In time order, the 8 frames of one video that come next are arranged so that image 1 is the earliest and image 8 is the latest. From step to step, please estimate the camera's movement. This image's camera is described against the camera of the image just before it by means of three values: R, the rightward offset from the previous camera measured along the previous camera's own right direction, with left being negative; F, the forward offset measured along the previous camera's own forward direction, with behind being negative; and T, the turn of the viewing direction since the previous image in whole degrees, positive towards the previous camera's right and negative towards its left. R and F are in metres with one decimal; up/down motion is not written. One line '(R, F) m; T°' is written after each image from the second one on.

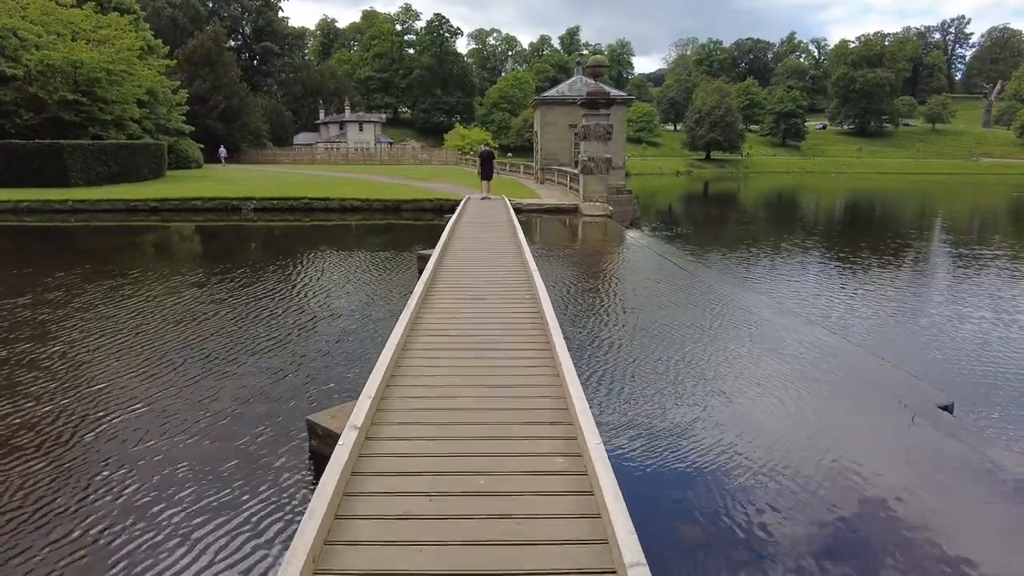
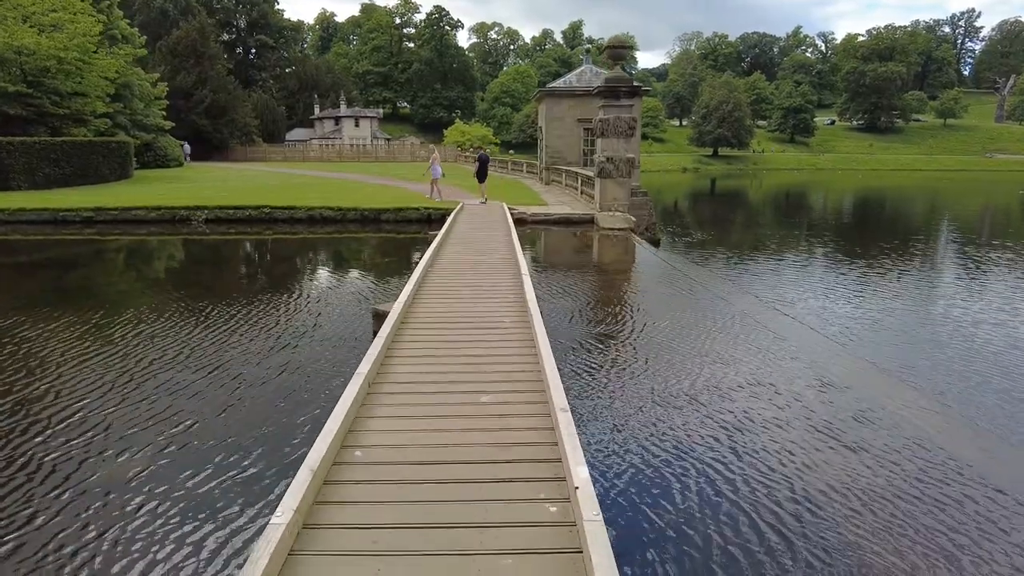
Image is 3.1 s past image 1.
(0.0, +2.0) m; 0°
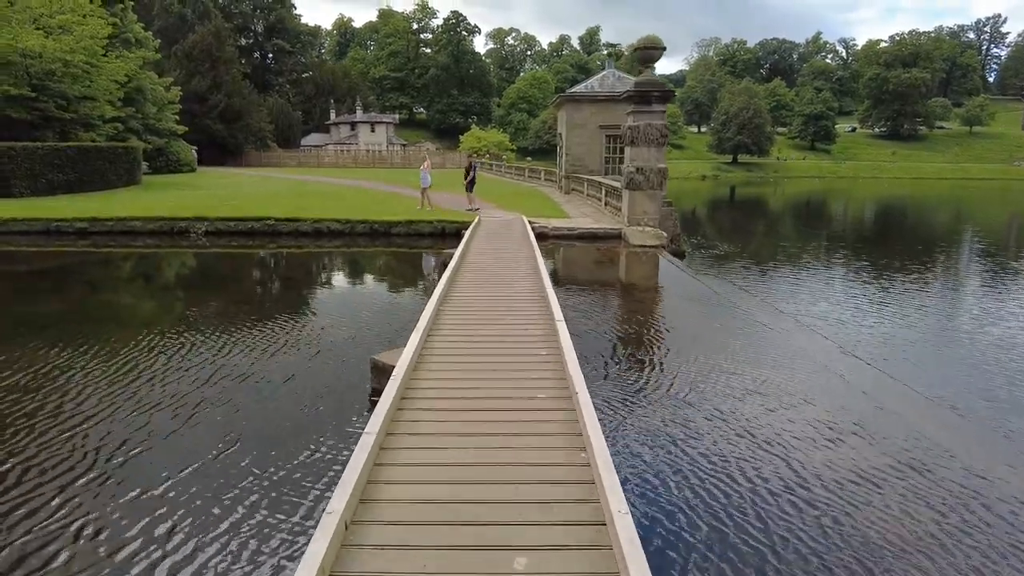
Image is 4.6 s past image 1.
(-0.1, +0.8) m; -1°
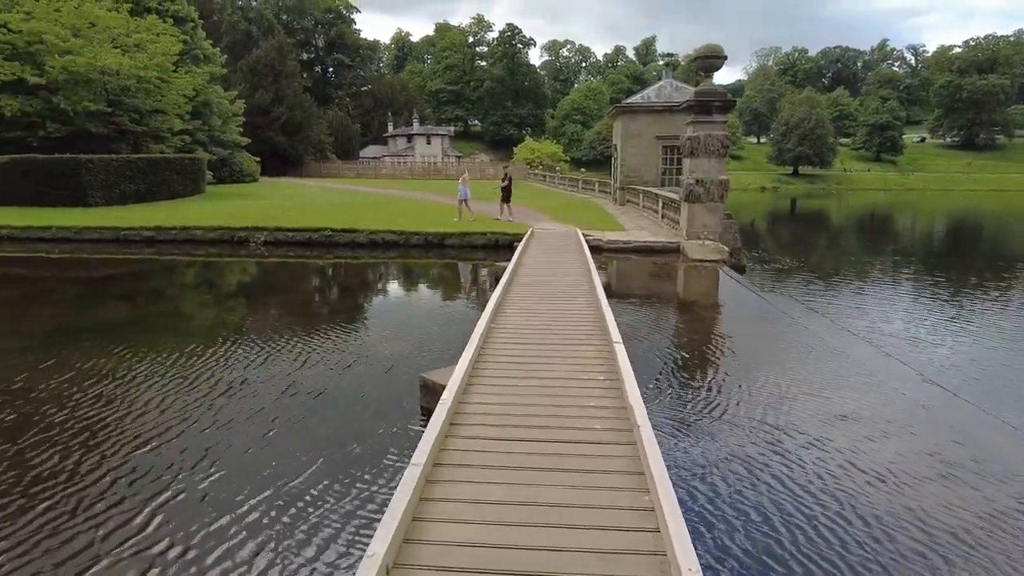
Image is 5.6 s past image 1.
(0.0, +0.1) m; -4°
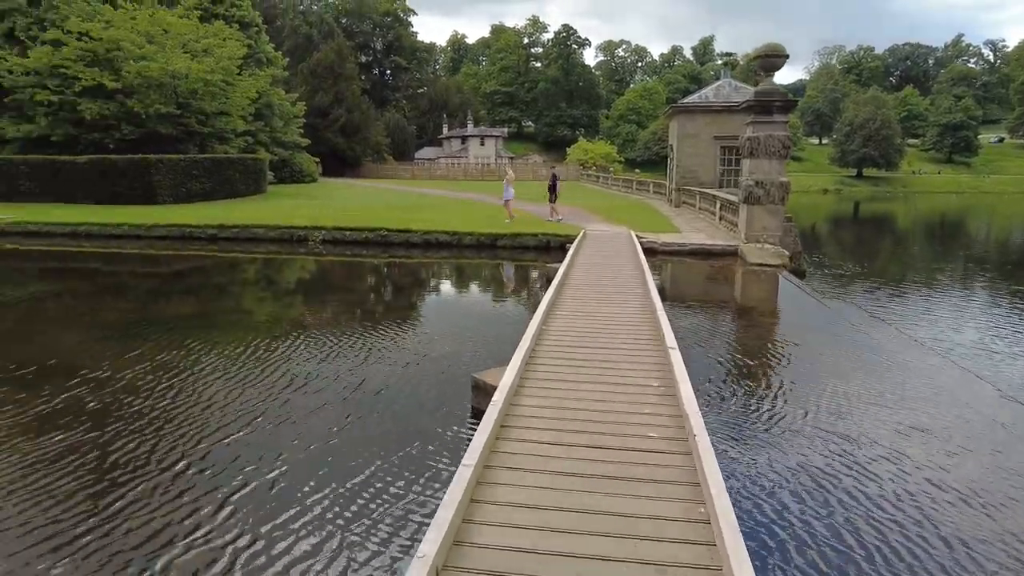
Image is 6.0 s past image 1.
(0.0, 0.0) m; -4°
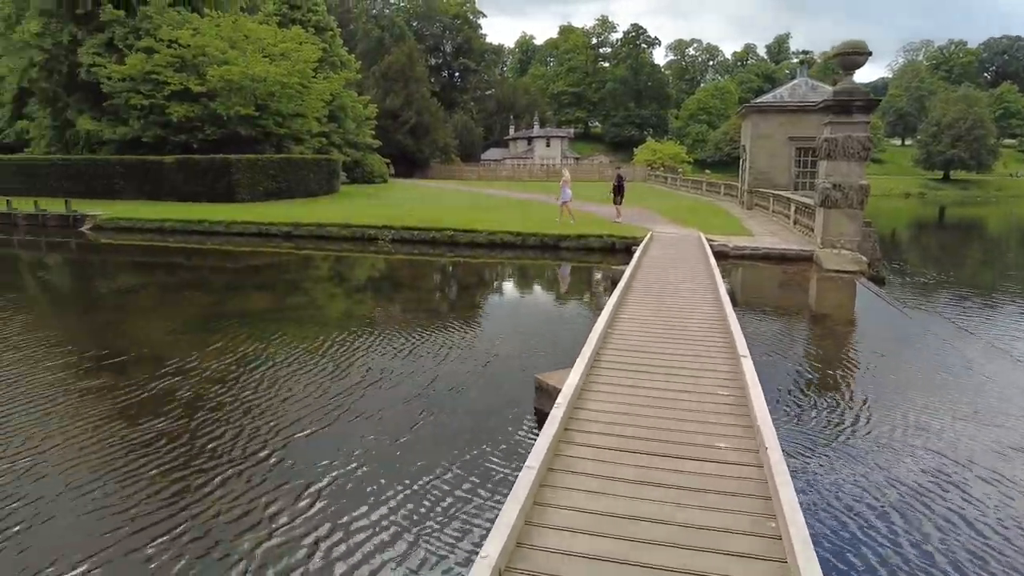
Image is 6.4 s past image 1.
(0.0, 0.0) m; -5°
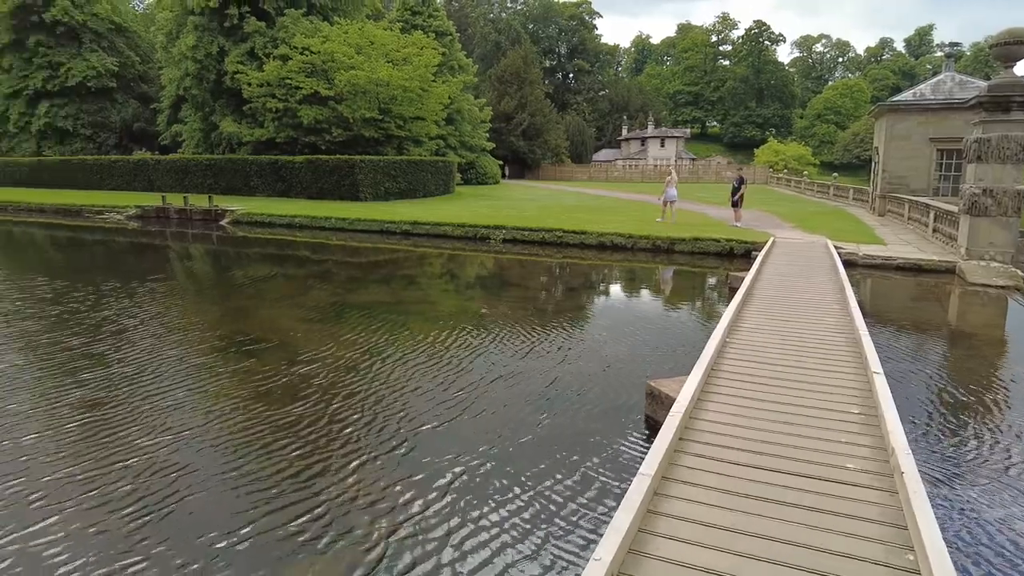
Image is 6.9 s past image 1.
(0.0, 0.0) m; -9°
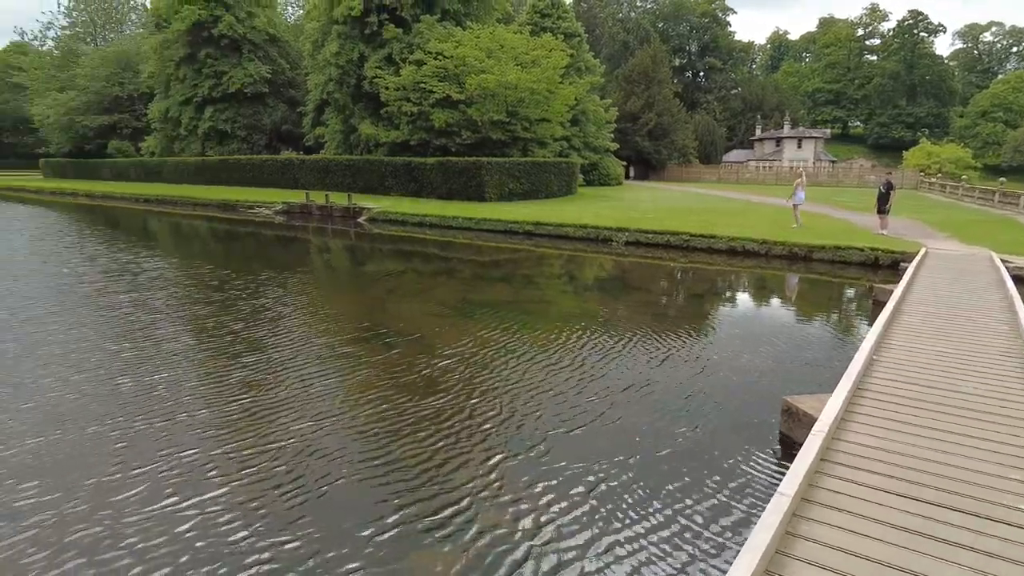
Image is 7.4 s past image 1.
(-0.1, 0.0) m; -10°
